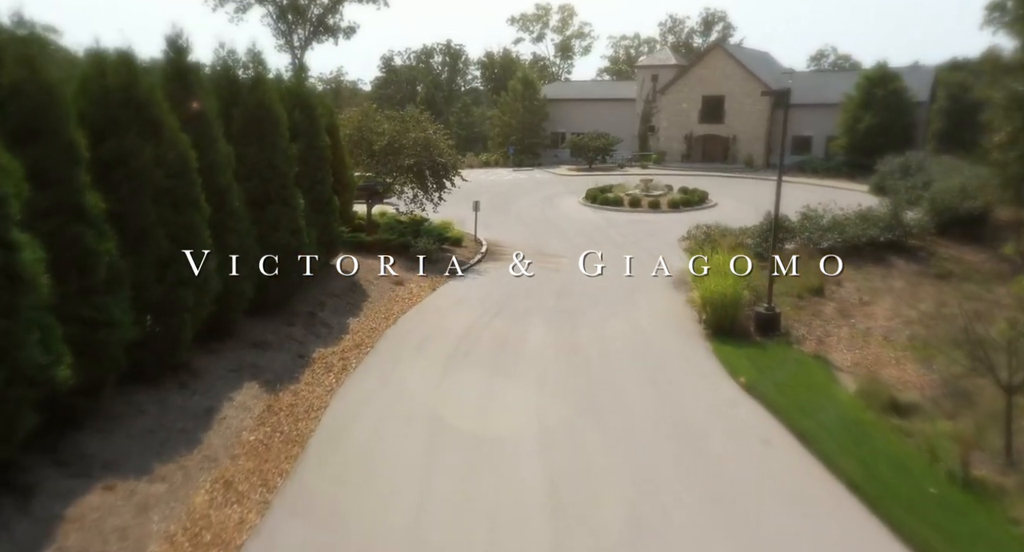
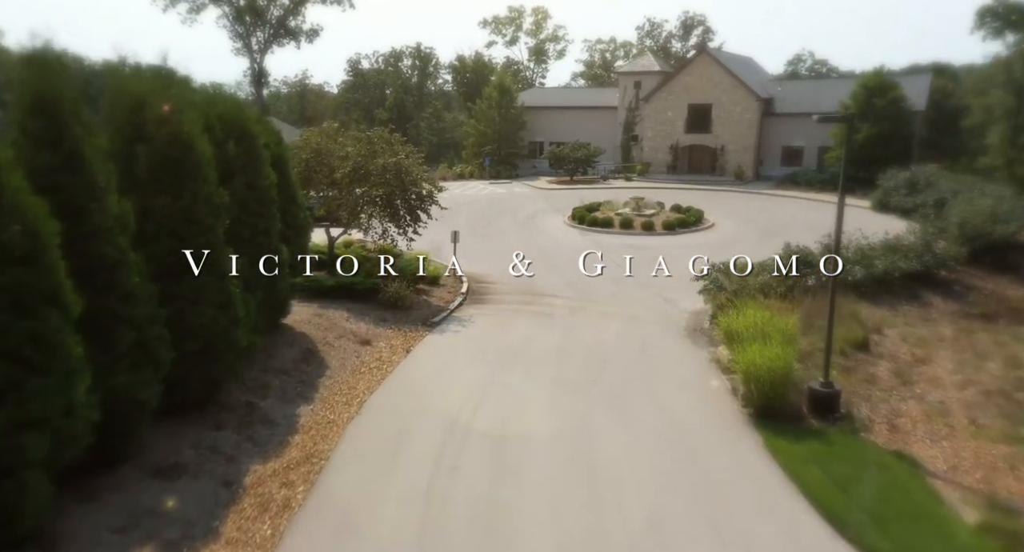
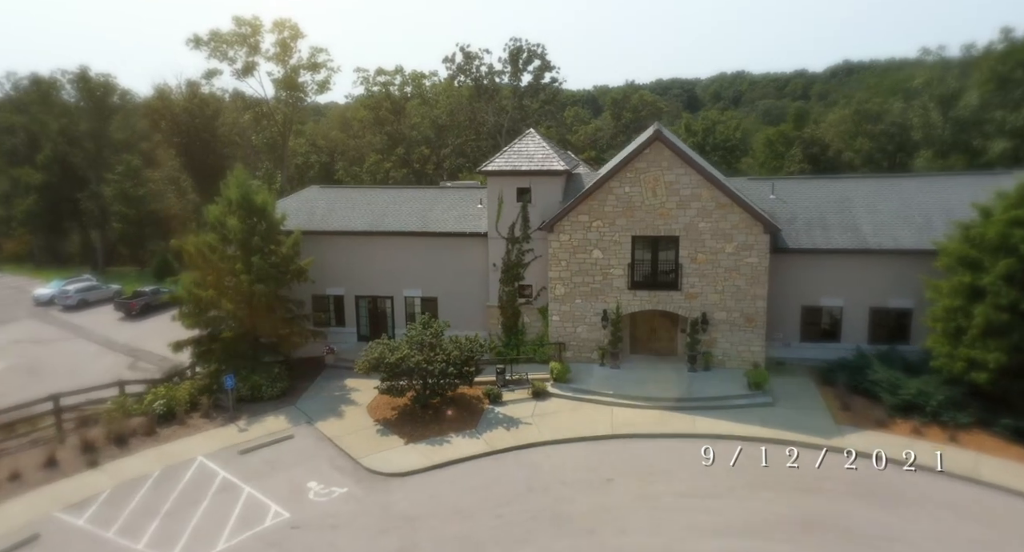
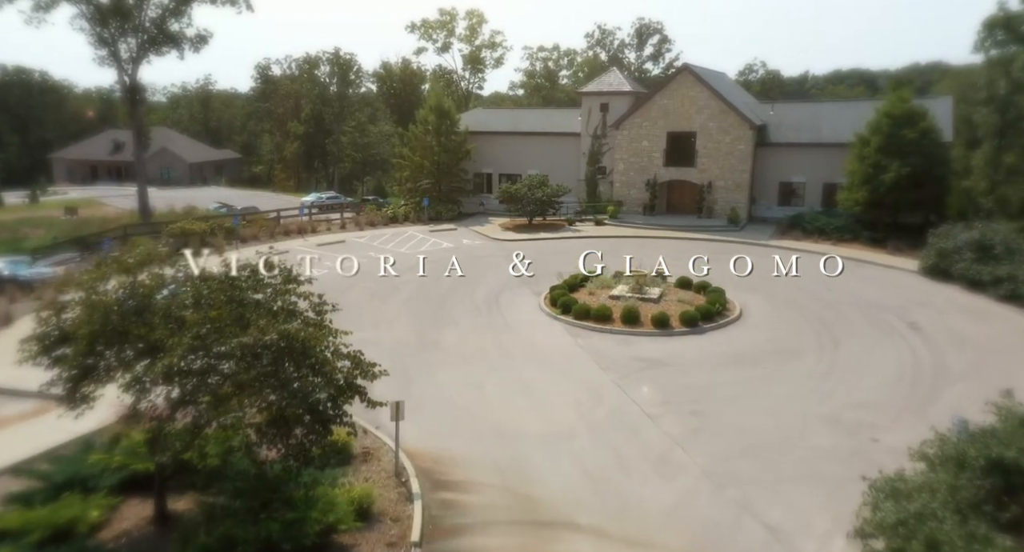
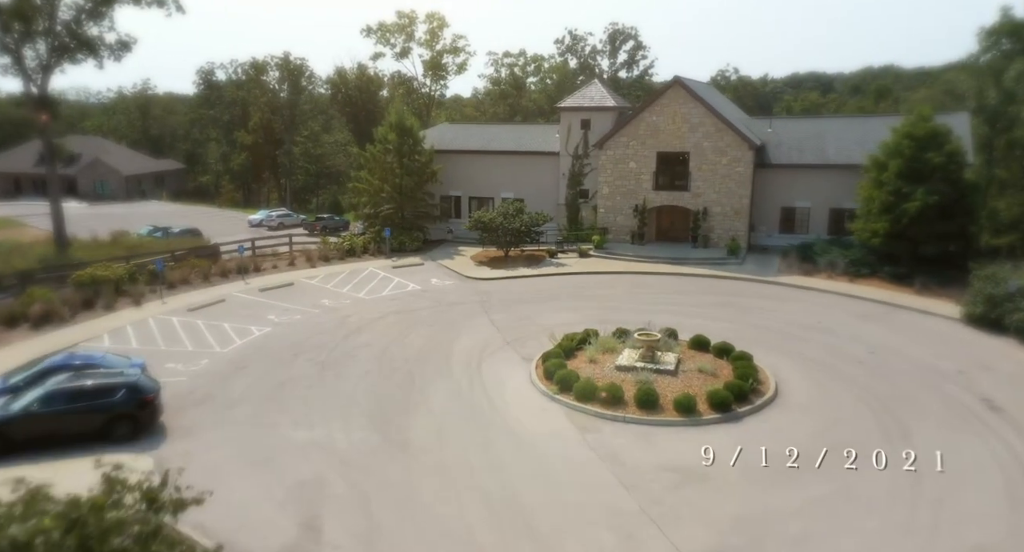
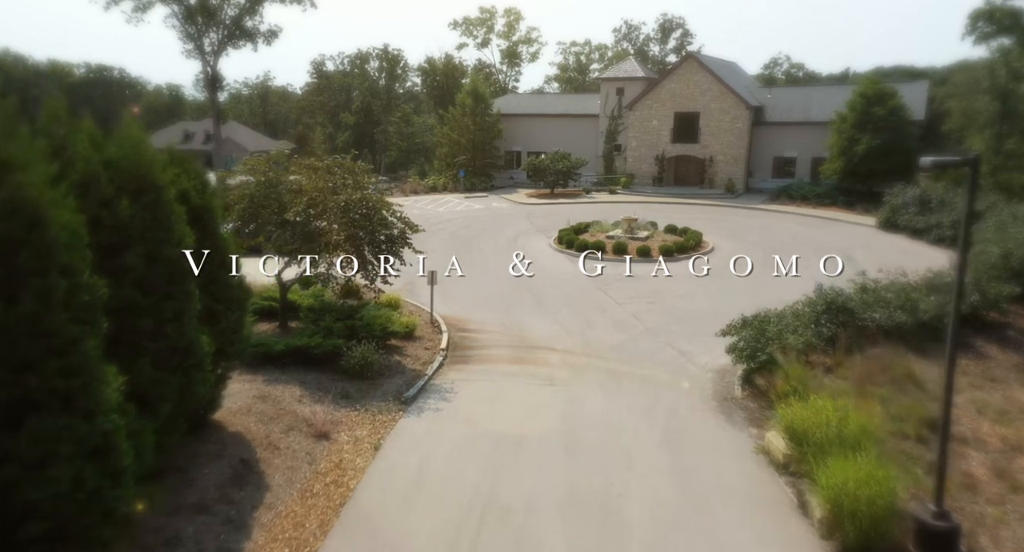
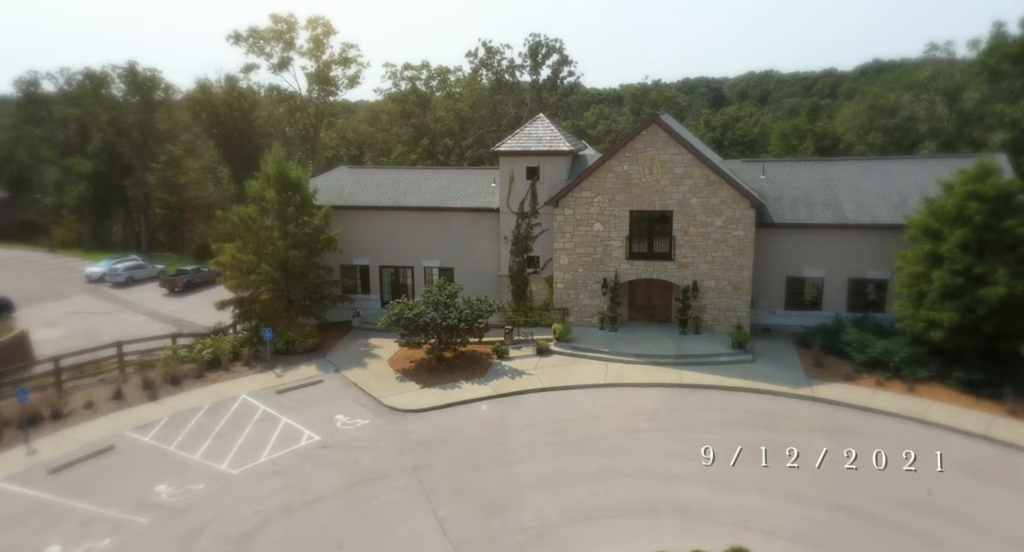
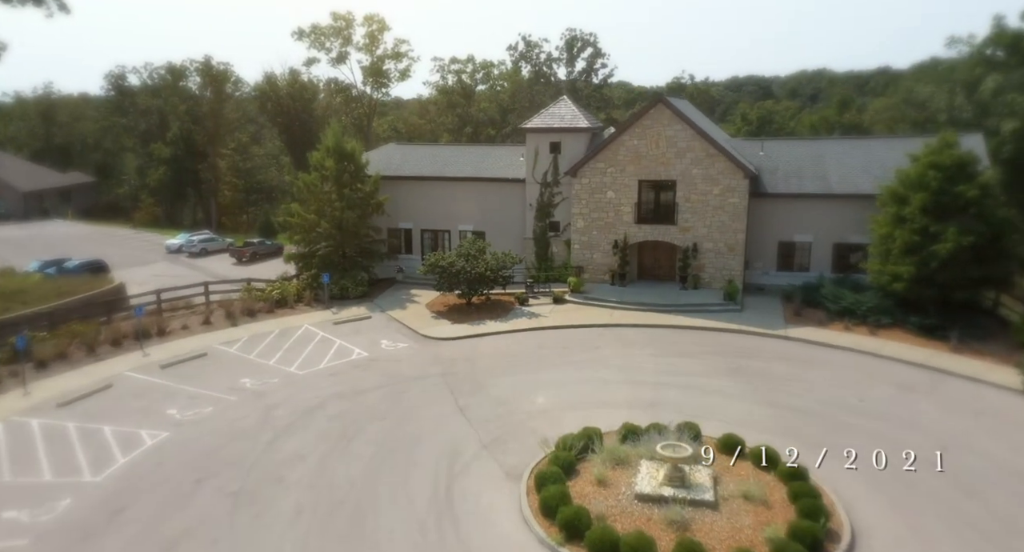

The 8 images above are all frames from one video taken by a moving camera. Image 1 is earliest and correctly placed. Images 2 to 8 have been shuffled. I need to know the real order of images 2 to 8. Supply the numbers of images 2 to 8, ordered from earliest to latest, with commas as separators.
2, 6, 4, 5, 8, 7, 3
